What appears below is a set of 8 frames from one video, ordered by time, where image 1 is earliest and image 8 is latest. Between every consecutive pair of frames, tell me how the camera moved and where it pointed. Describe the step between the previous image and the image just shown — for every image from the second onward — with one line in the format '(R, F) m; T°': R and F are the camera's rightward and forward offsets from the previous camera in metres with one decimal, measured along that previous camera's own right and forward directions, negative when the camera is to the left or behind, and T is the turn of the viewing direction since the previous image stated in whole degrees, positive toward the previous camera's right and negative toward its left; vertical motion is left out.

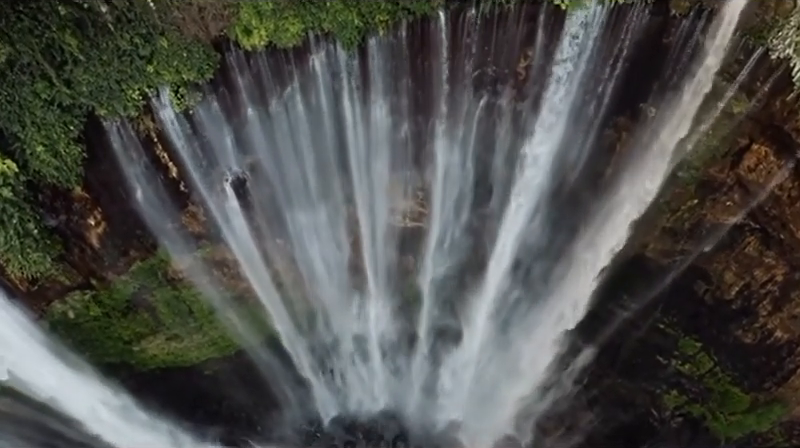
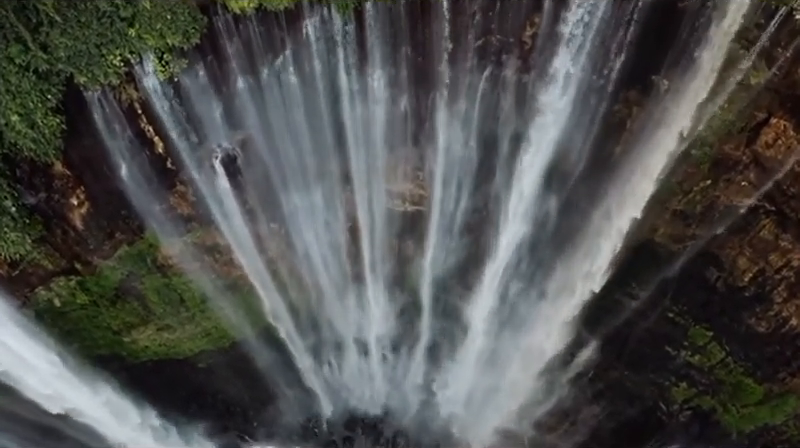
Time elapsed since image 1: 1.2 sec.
(0.0, +0.3) m; 0°
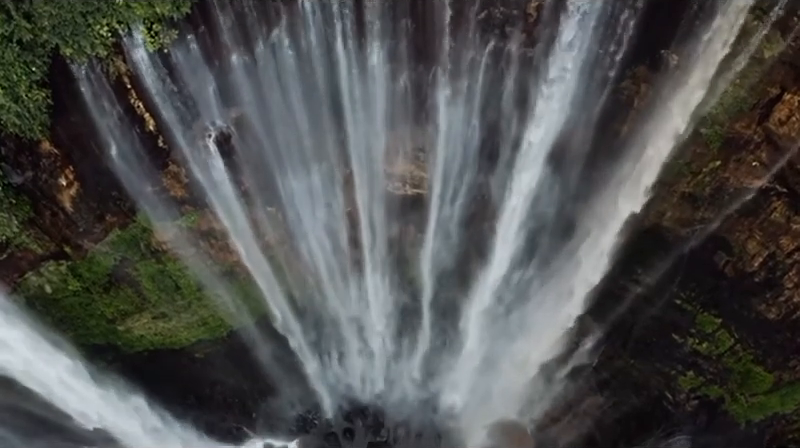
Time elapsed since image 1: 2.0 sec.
(0.0, +0.2) m; 0°
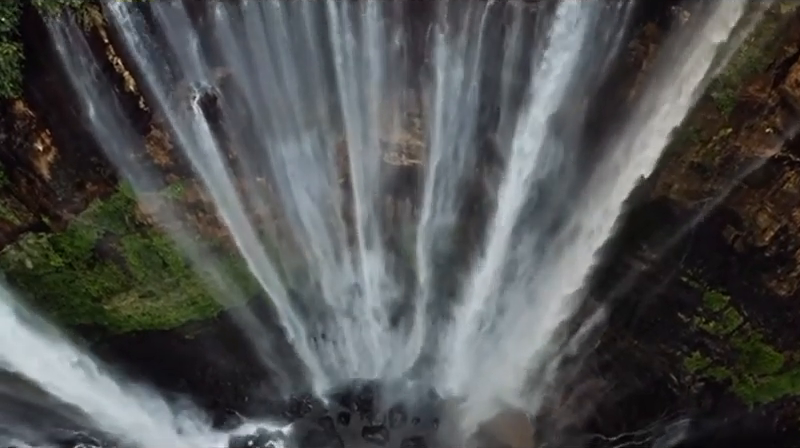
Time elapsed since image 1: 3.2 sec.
(0.0, +0.3) m; 0°
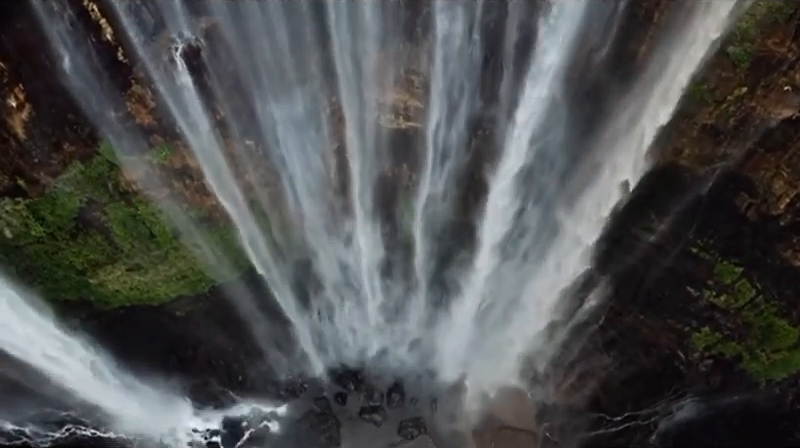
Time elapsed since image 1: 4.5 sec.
(0.0, +0.4) m; 0°
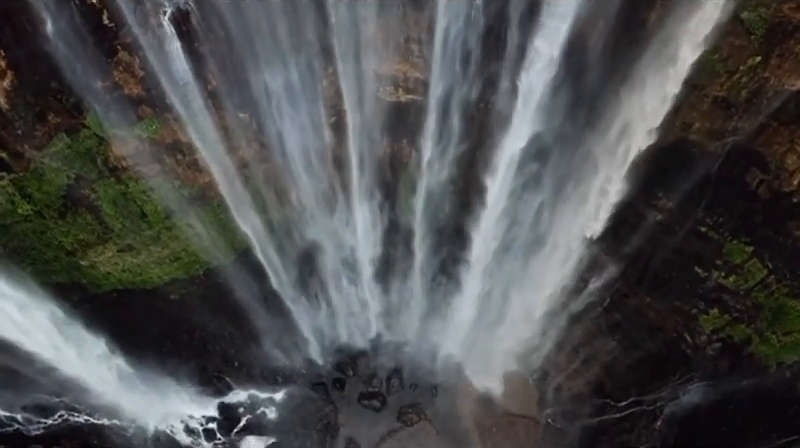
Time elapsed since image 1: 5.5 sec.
(0.0, +0.2) m; 0°
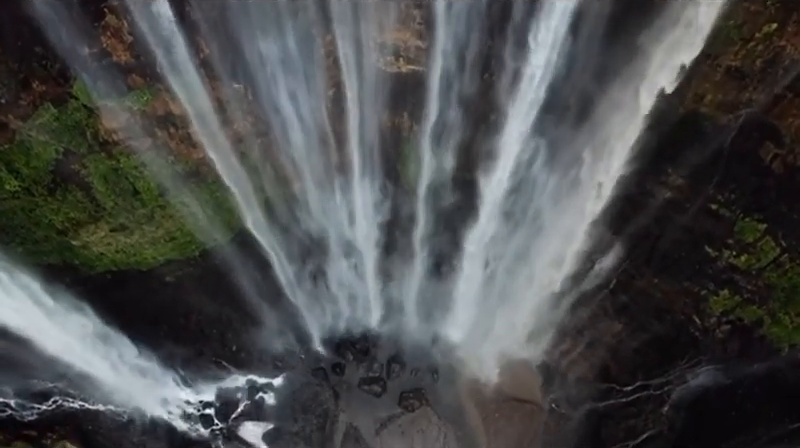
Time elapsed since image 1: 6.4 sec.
(0.0, +0.2) m; 0°
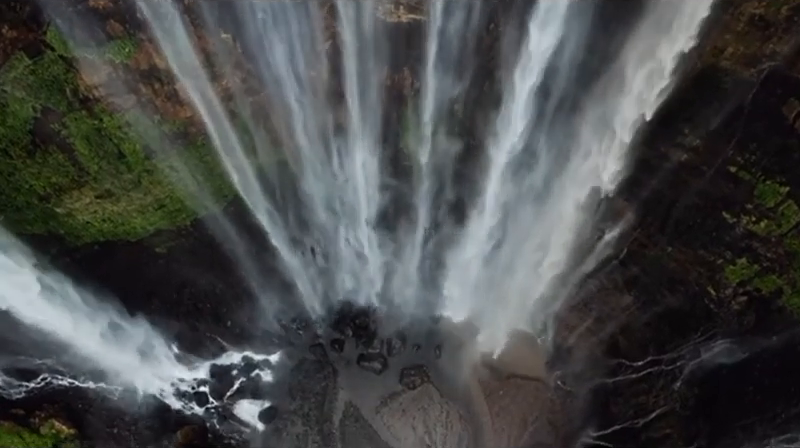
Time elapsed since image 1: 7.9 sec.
(0.0, +0.4) m; 0°
